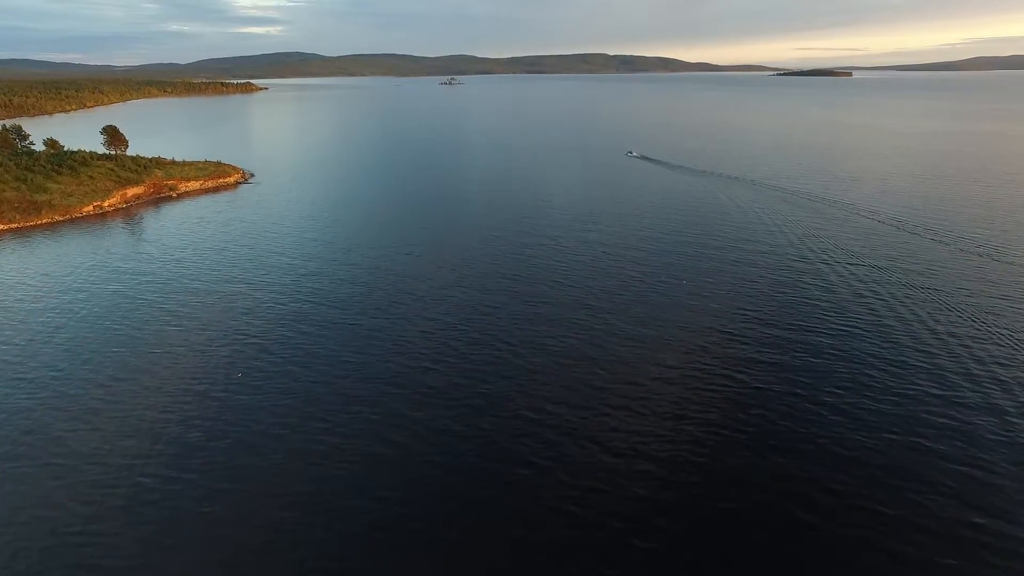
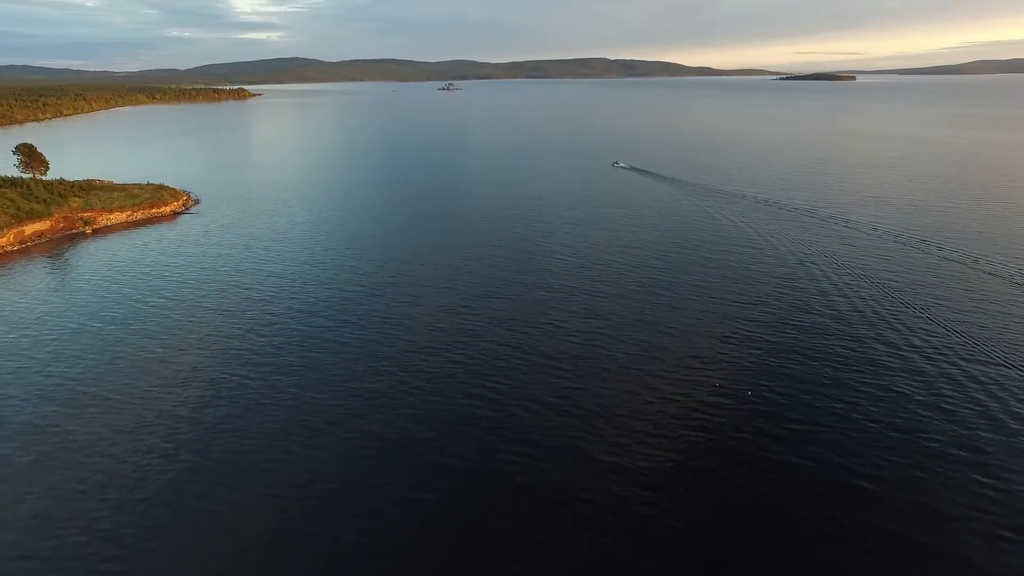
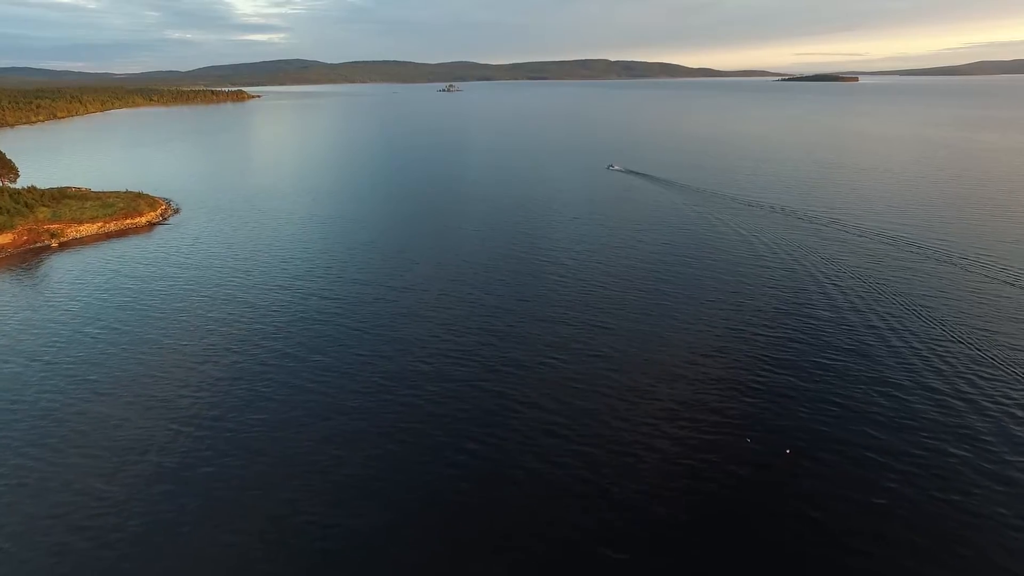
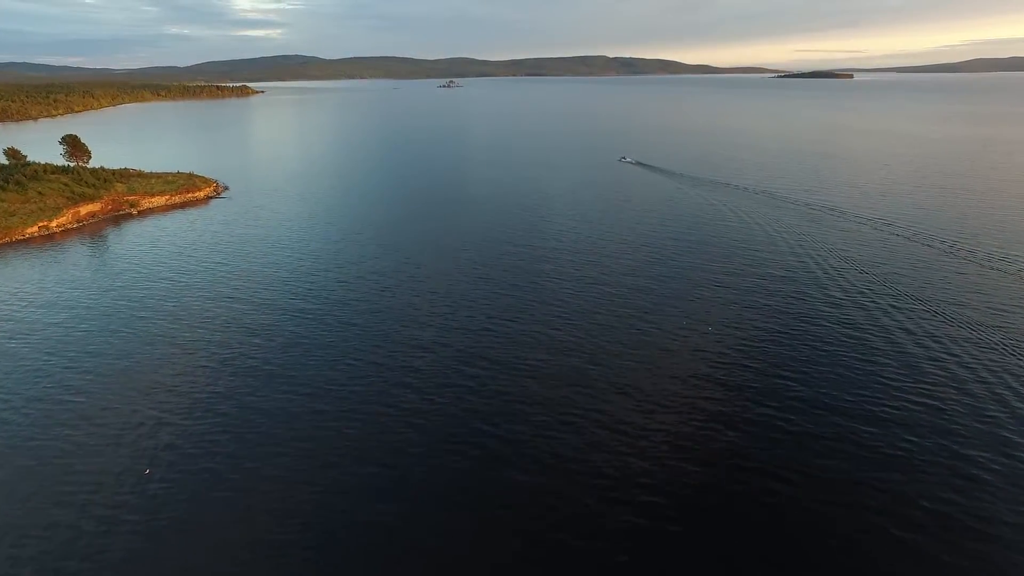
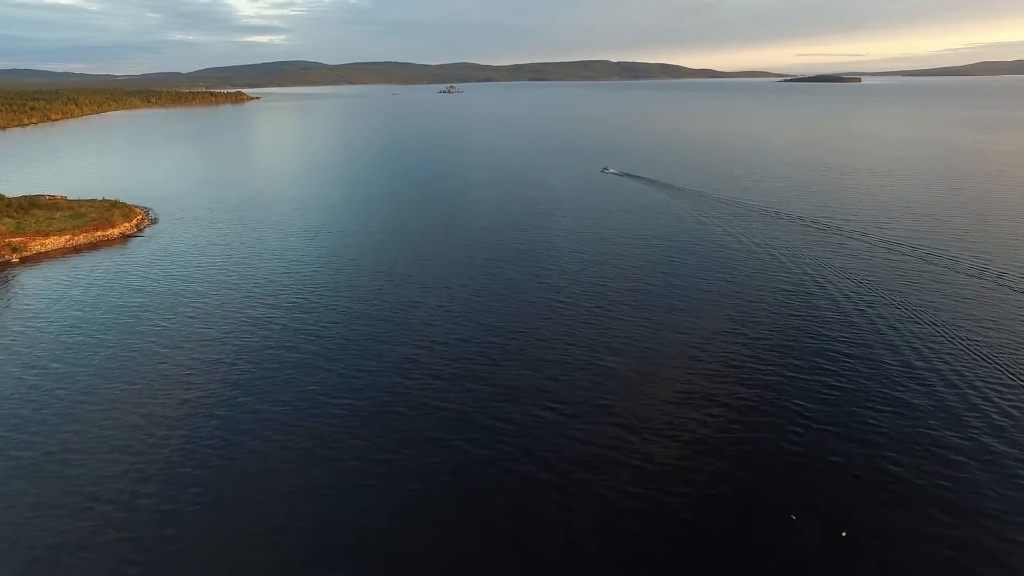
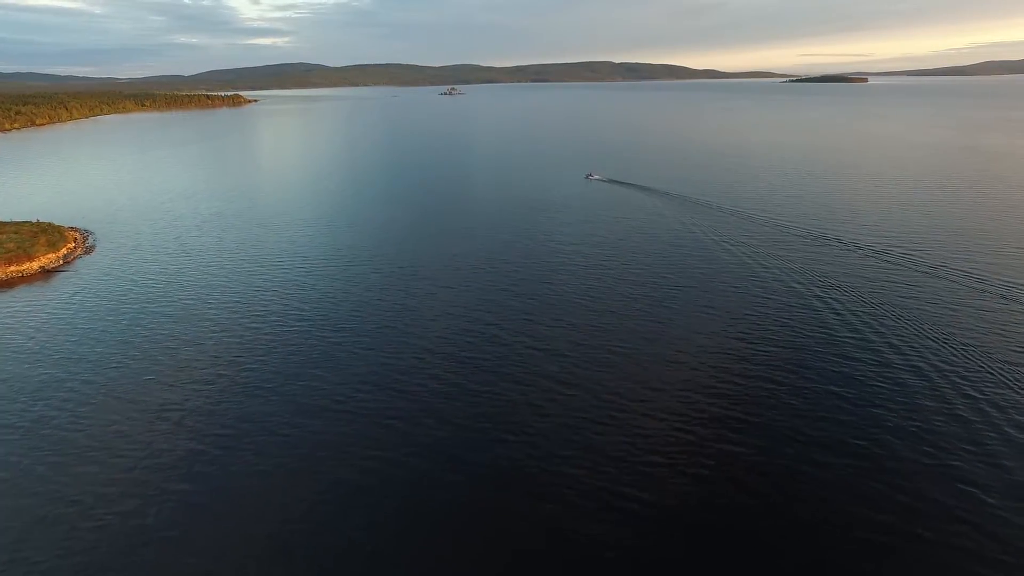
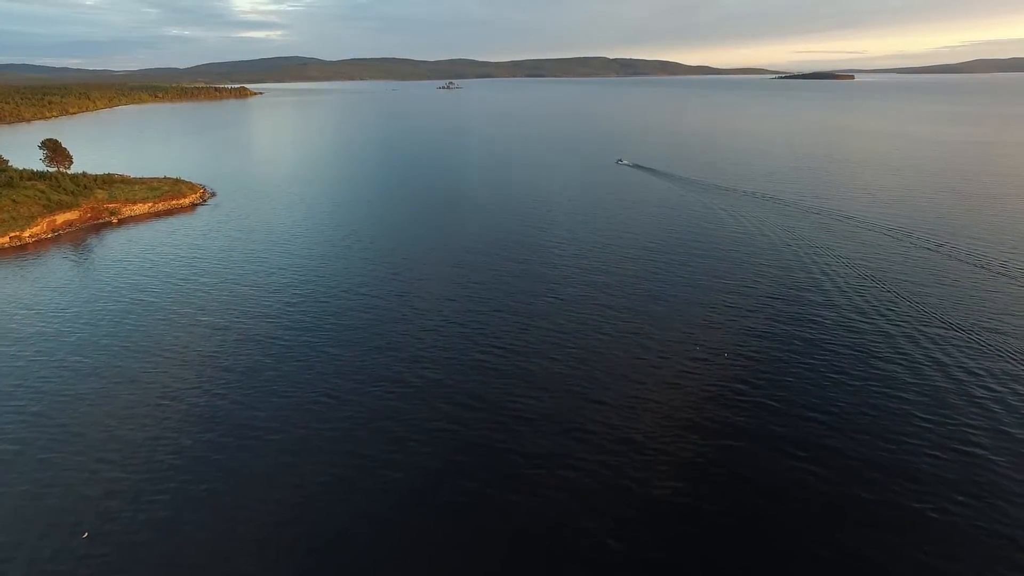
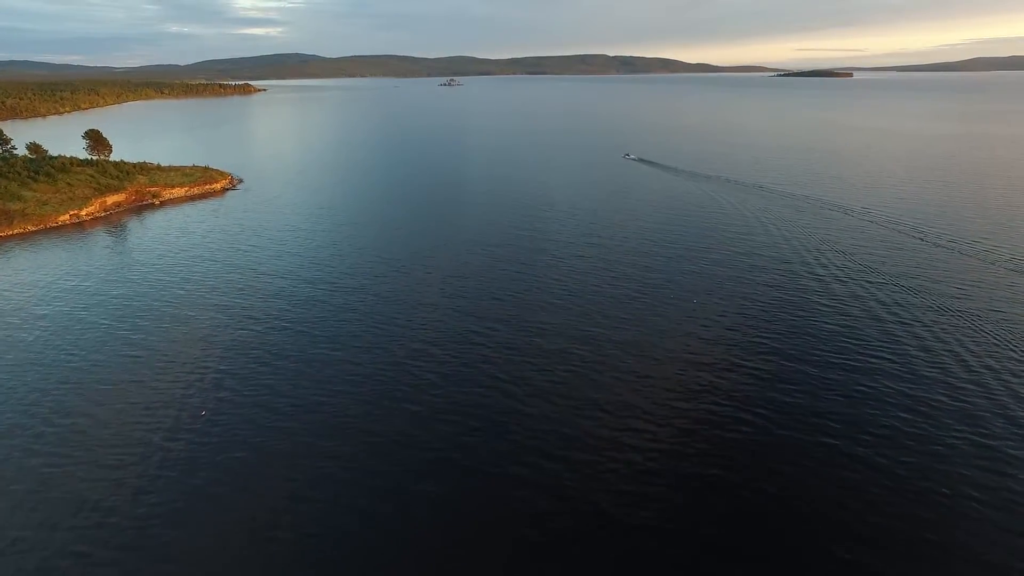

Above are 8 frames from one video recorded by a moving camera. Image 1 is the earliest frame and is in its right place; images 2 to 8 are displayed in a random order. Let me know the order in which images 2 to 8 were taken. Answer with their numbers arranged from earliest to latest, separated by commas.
8, 4, 7, 2, 3, 5, 6
